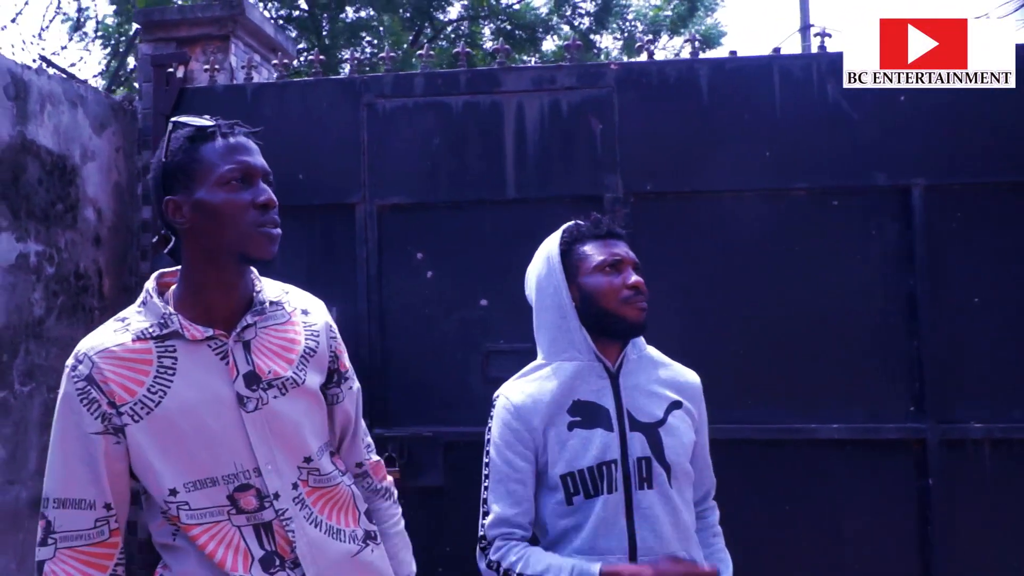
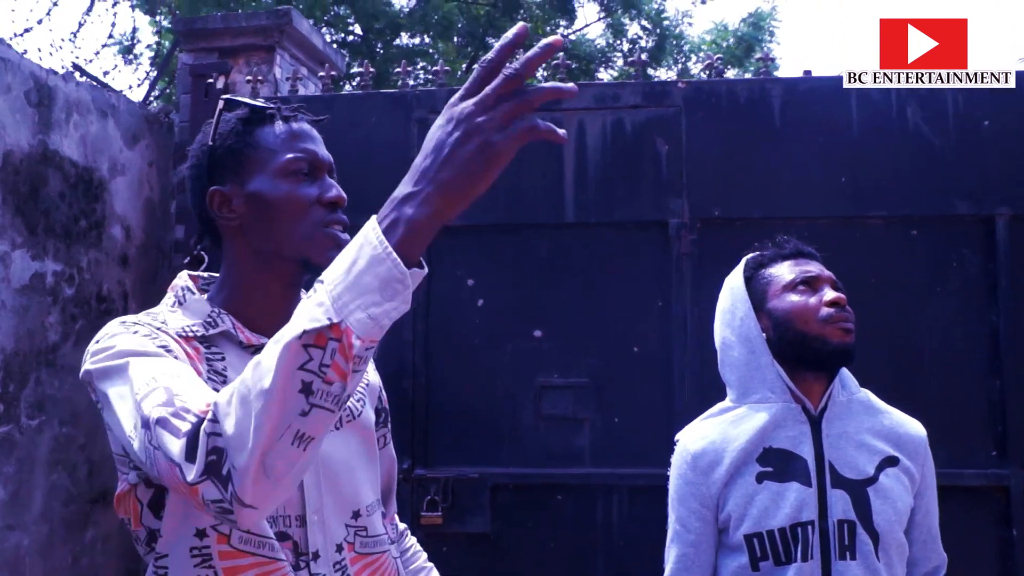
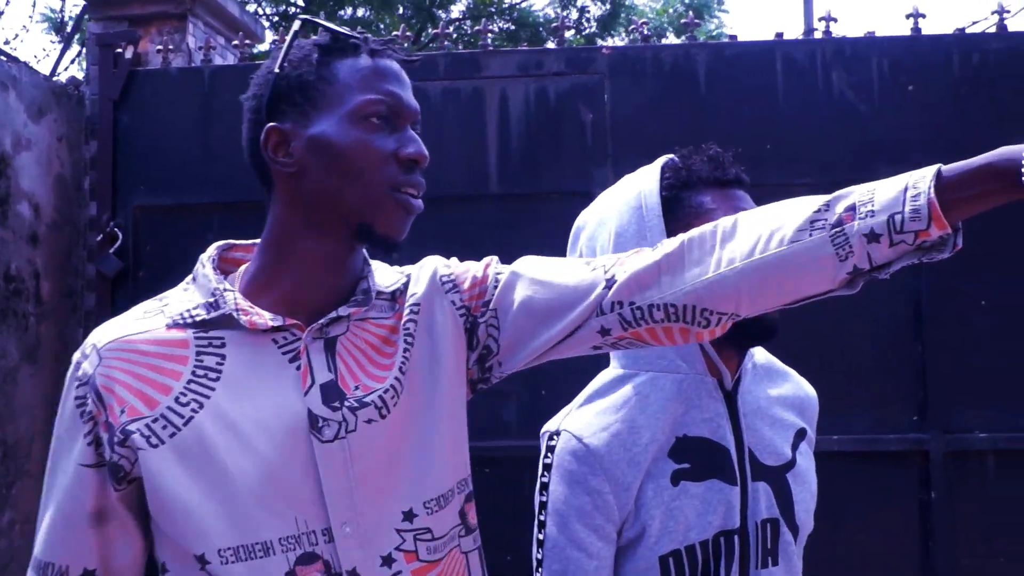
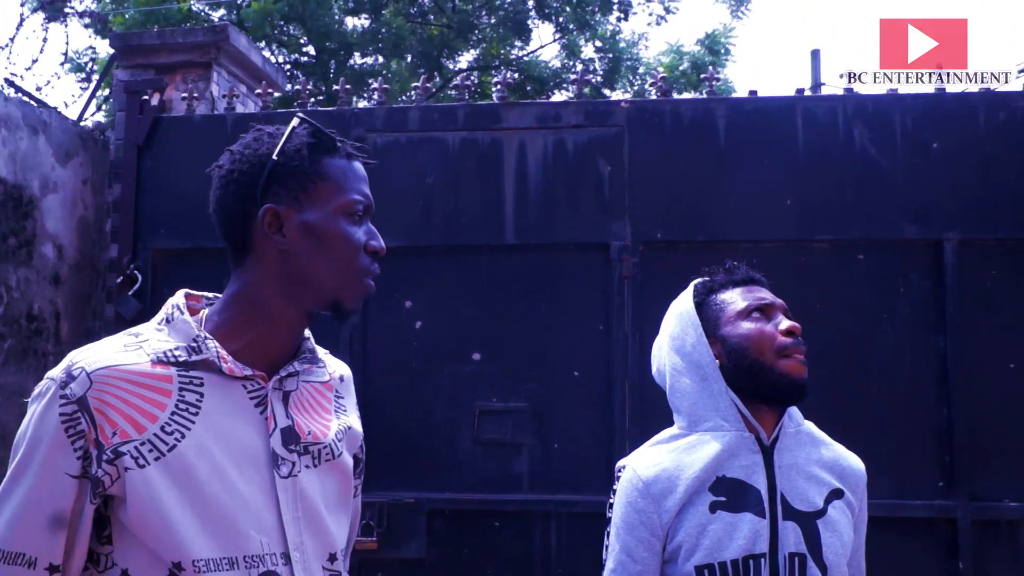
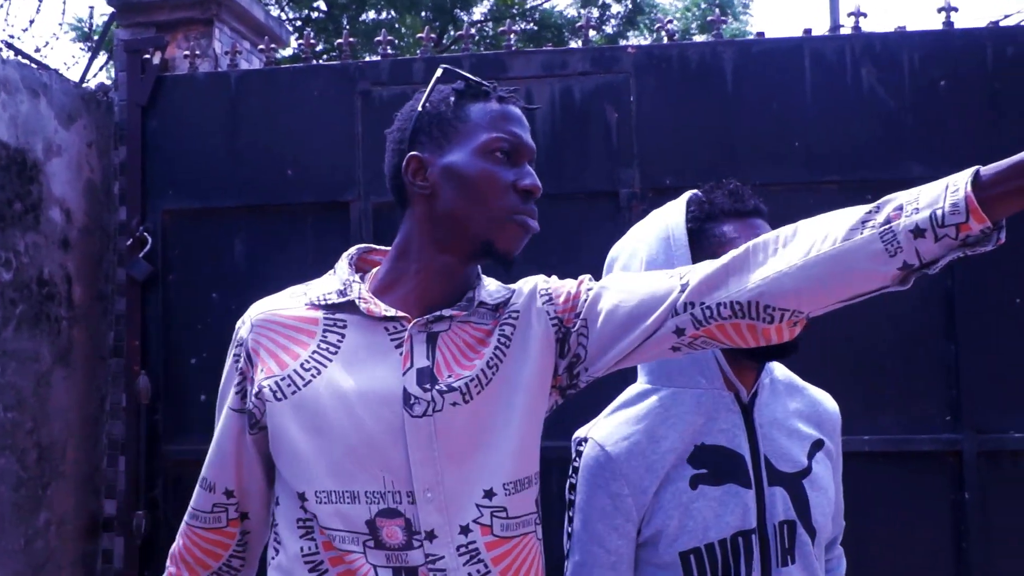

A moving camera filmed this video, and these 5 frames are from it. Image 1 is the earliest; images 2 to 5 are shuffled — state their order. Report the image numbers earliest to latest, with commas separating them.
2, 4, 5, 3
